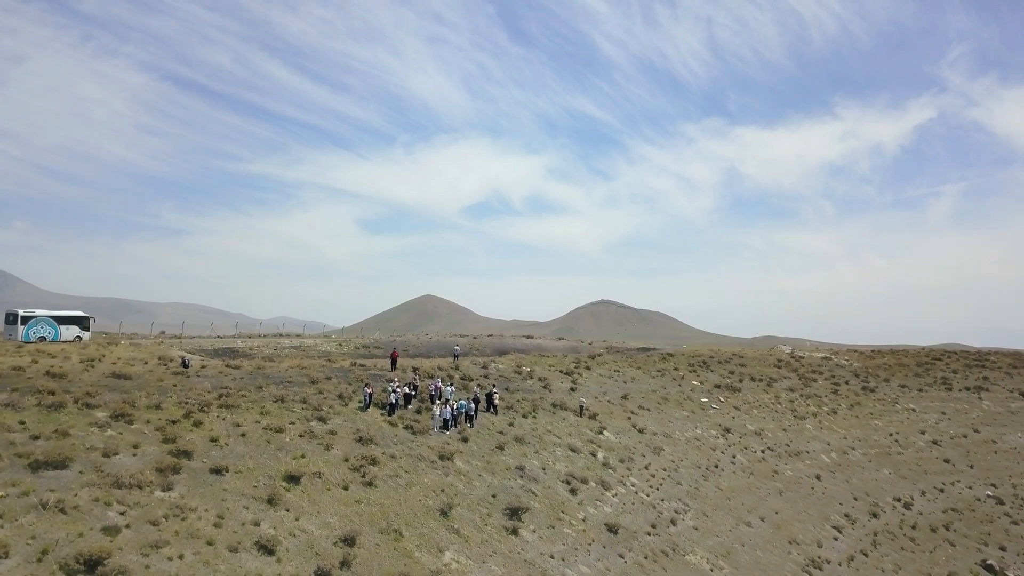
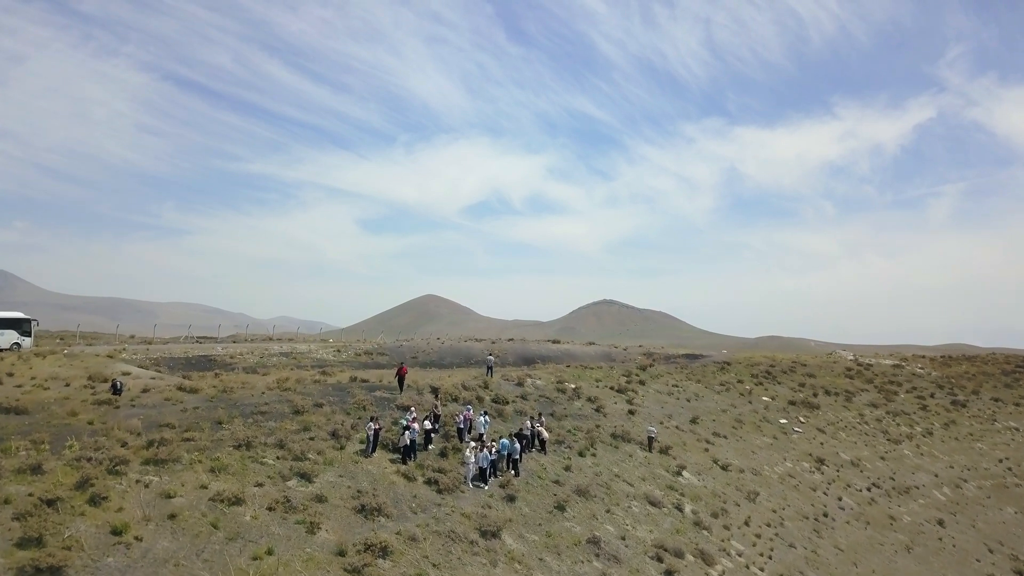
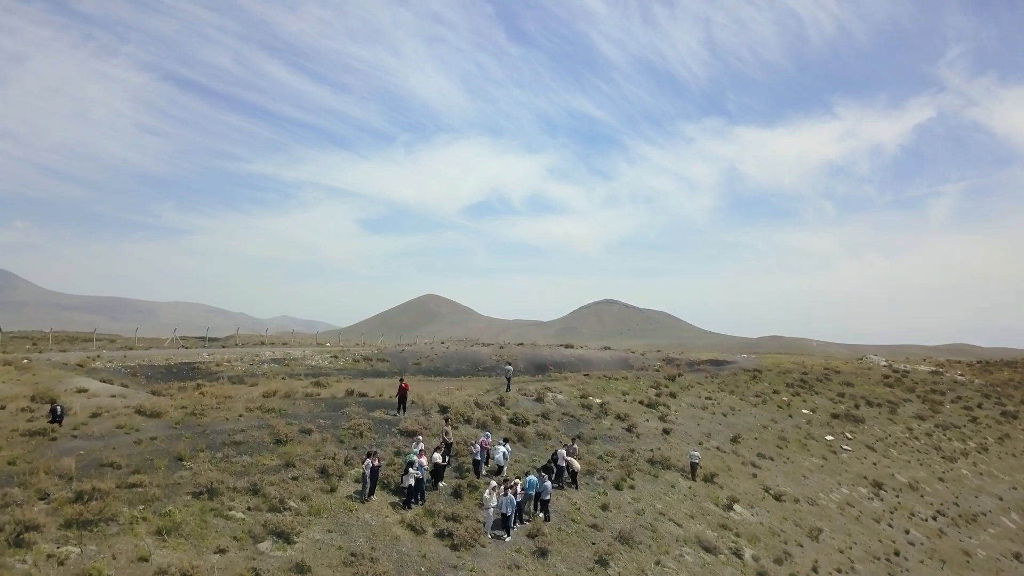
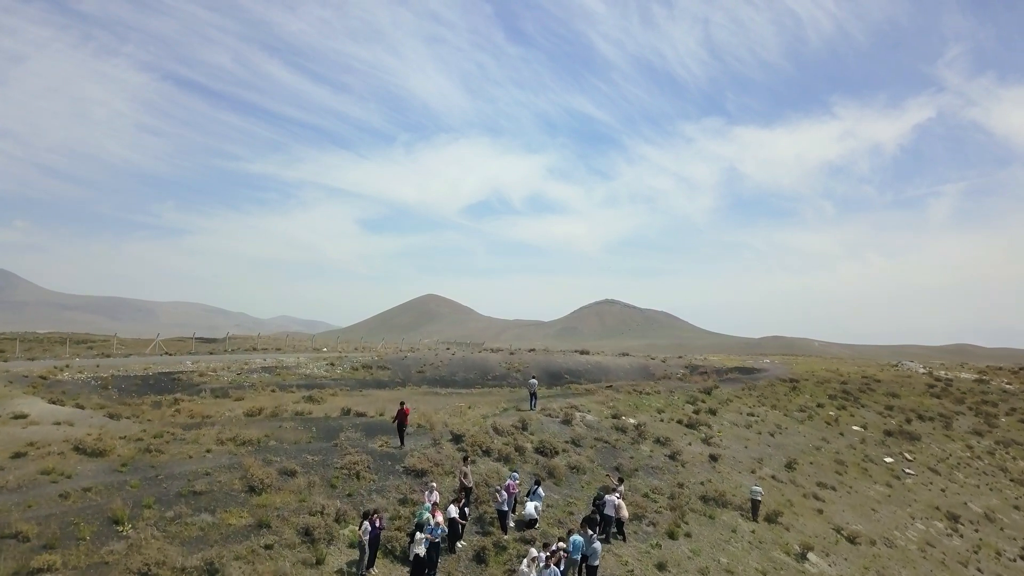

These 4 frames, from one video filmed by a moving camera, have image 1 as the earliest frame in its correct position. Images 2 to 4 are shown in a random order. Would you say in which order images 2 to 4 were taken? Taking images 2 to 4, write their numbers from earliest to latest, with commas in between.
2, 3, 4
